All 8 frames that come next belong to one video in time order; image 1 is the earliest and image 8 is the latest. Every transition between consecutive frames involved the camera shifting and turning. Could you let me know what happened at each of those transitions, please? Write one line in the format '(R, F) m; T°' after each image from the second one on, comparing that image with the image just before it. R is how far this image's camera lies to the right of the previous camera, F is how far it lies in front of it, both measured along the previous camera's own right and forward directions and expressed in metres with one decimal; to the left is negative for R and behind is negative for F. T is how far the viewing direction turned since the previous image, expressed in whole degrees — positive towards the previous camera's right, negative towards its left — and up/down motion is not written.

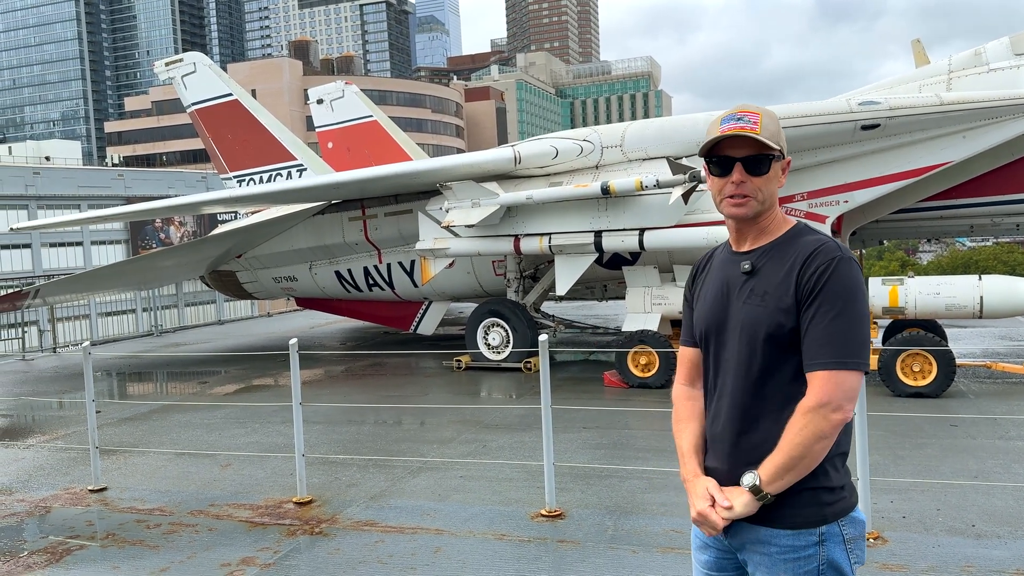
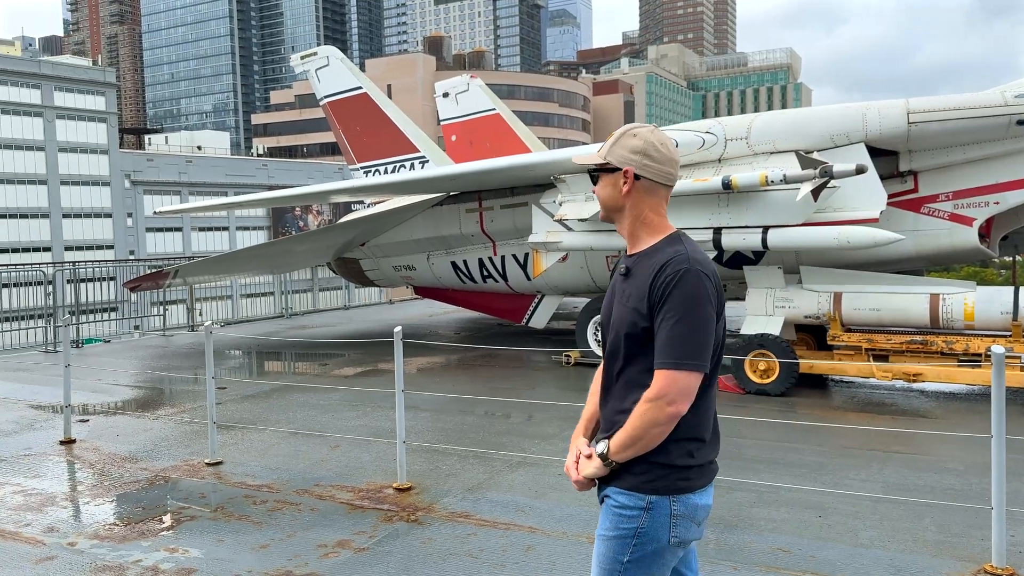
(+0.1, +0.1) m; -8°
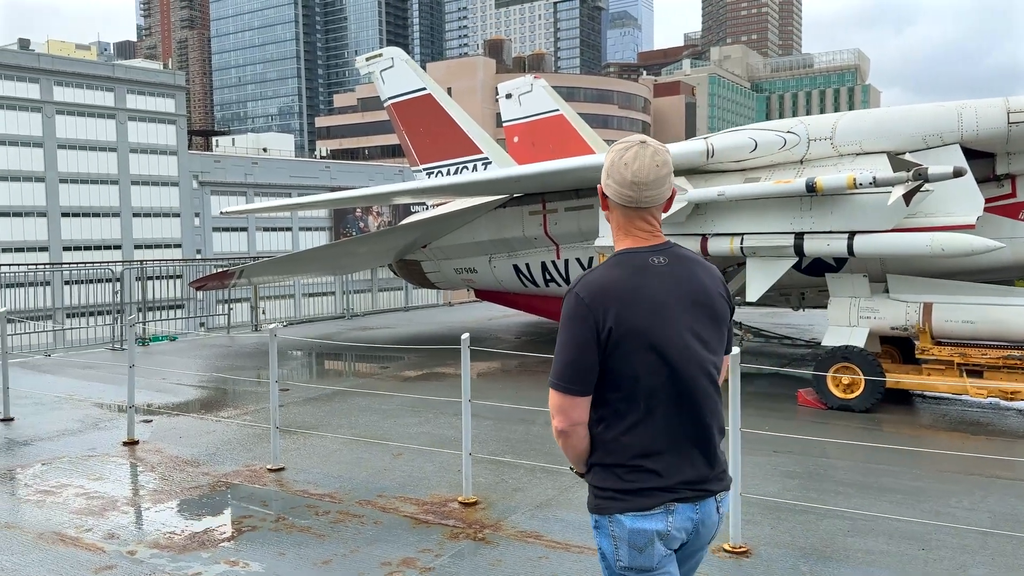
(-0.1, +0.3) m; -4°
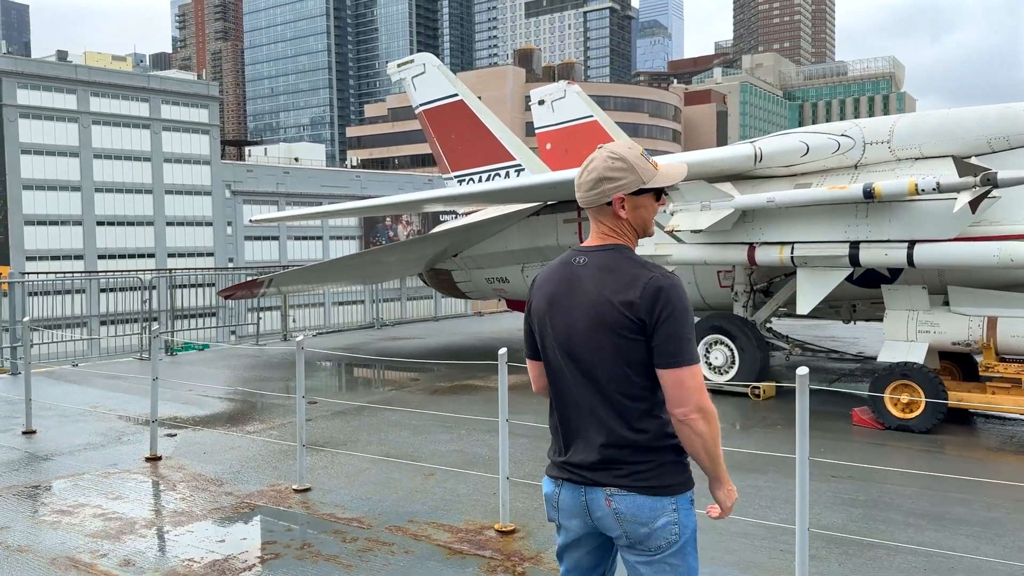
(-0.1, +0.4) m; -2°
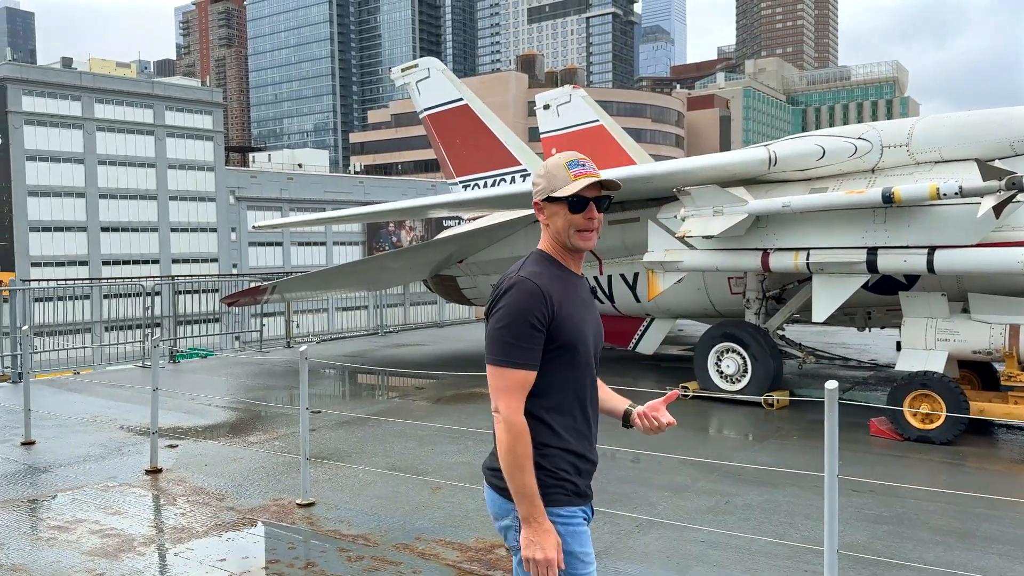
(0.0, +0.2) m; 0°
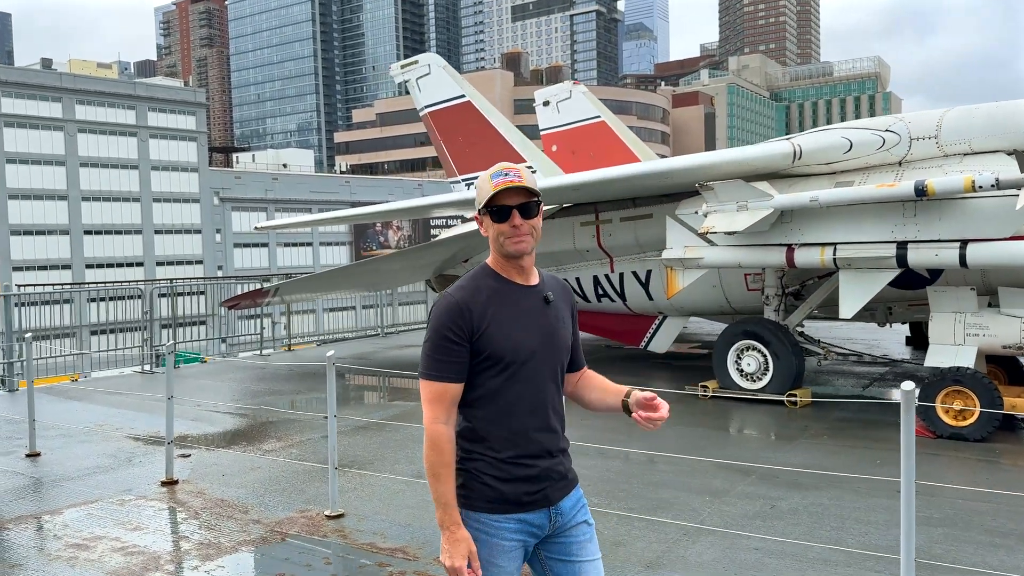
(-0.3, +0.2) m; +1°
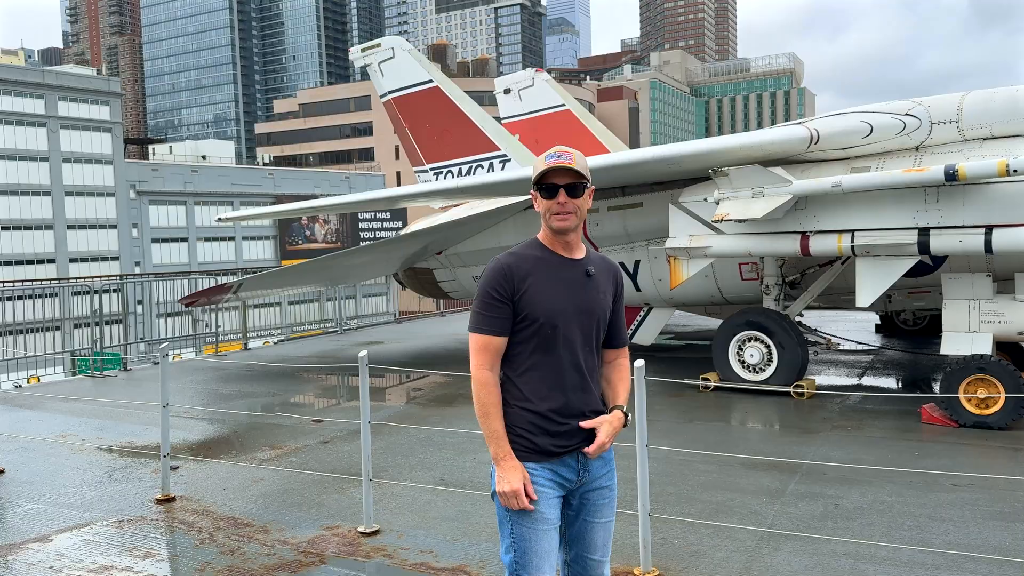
(-0.7, +0.5) m; +5°
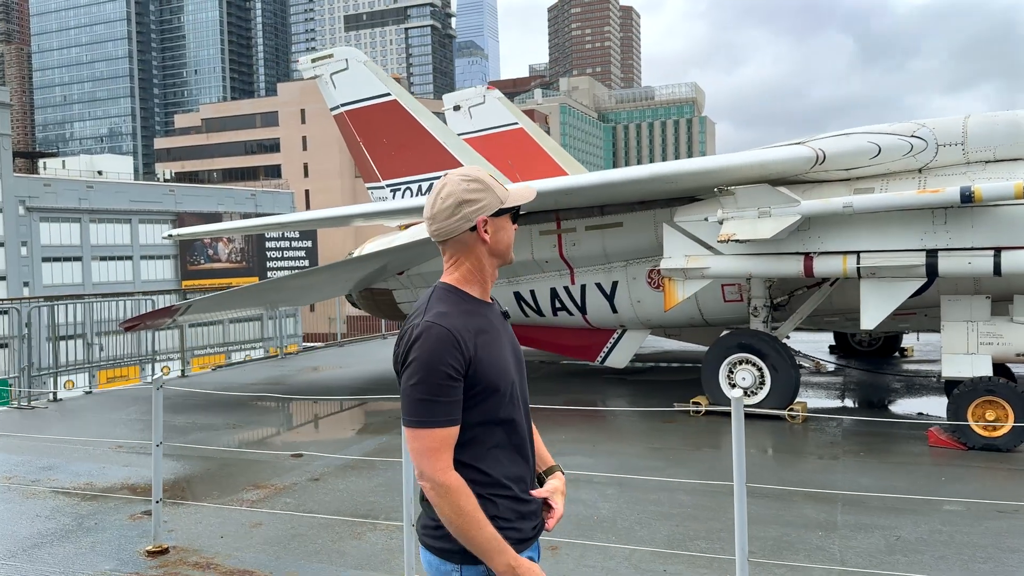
(-0.8, +0.5) m; +6°
